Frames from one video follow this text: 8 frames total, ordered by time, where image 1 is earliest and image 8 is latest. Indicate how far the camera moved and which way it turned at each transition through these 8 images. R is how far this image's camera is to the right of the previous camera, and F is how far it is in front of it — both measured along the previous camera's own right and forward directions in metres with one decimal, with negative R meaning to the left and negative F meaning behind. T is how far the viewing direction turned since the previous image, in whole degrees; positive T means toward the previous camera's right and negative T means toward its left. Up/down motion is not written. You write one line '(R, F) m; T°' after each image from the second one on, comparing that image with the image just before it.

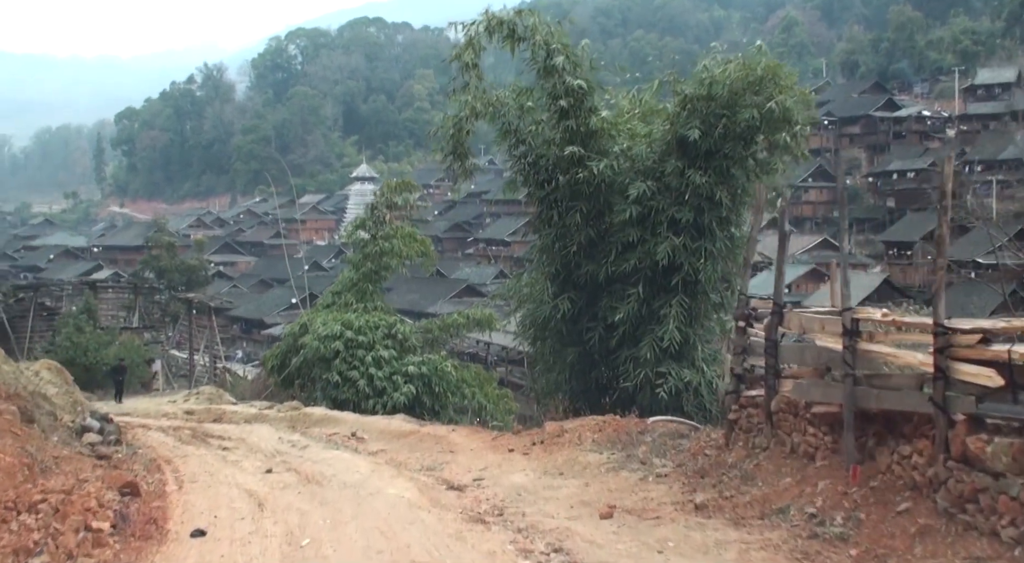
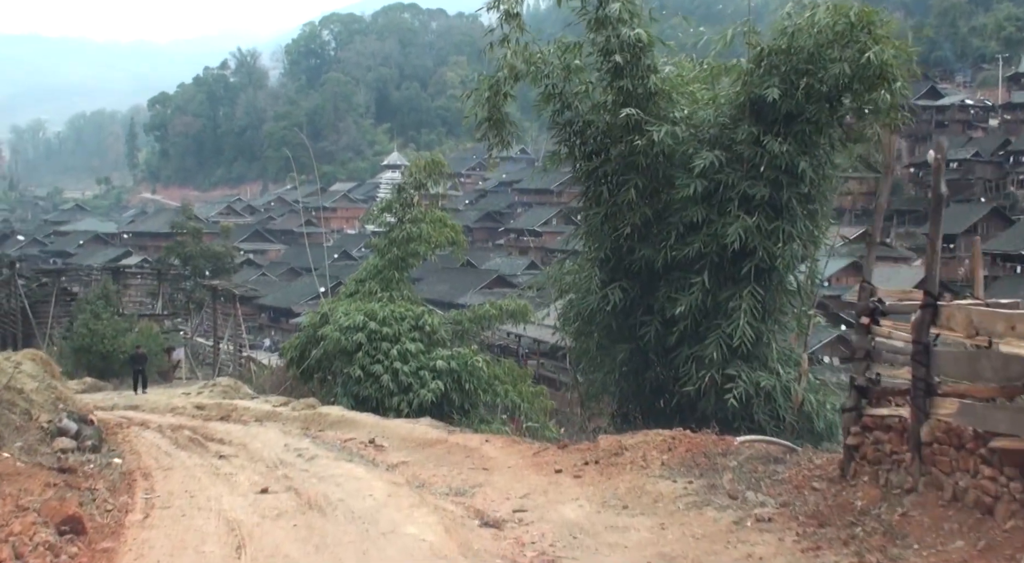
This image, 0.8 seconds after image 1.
(-0.1, +1.2) m; -2°
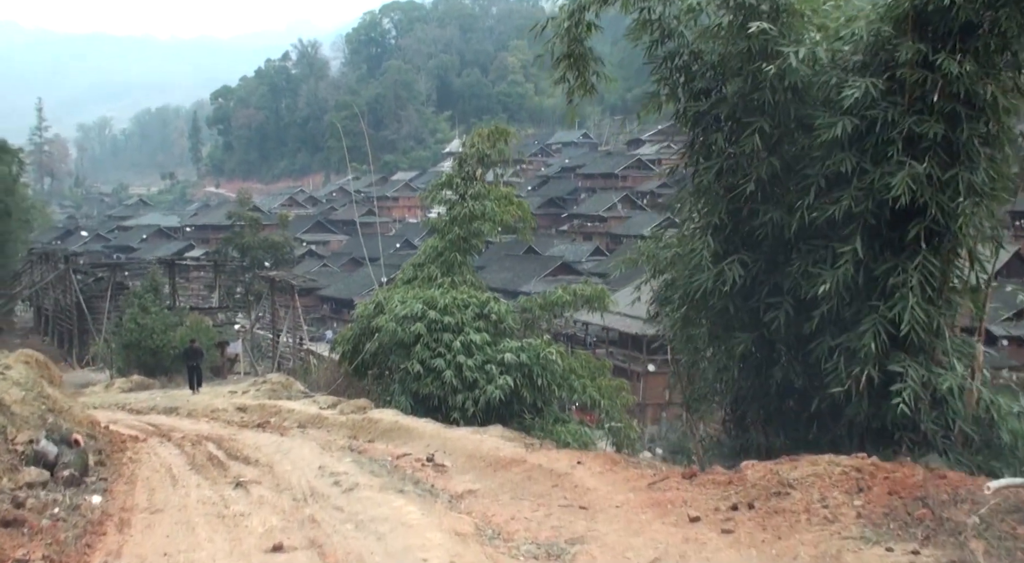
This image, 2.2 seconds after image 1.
(-0.2, +1.7) m; -3°
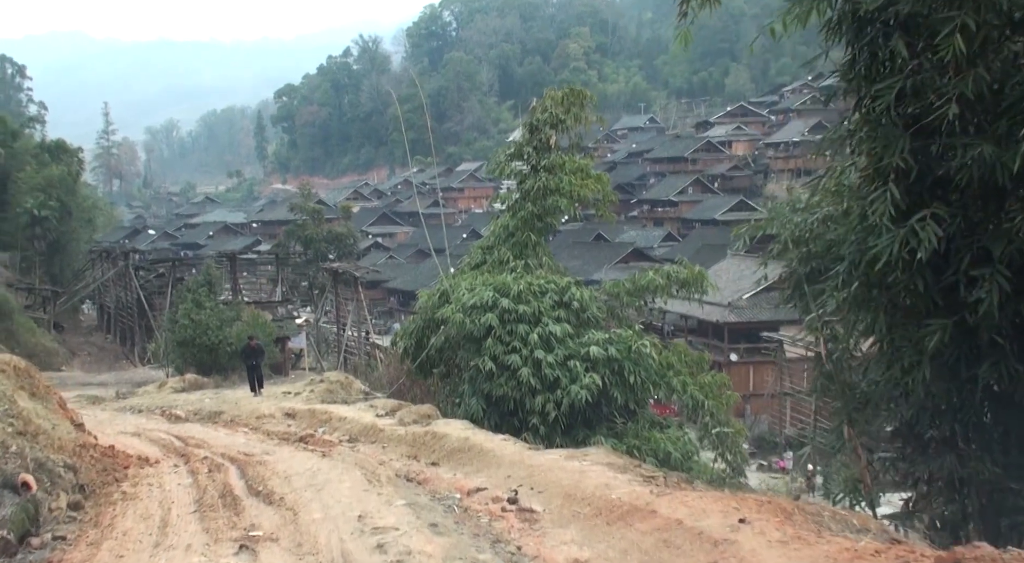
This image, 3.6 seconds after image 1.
(-0.2, +1.7) m; -3°
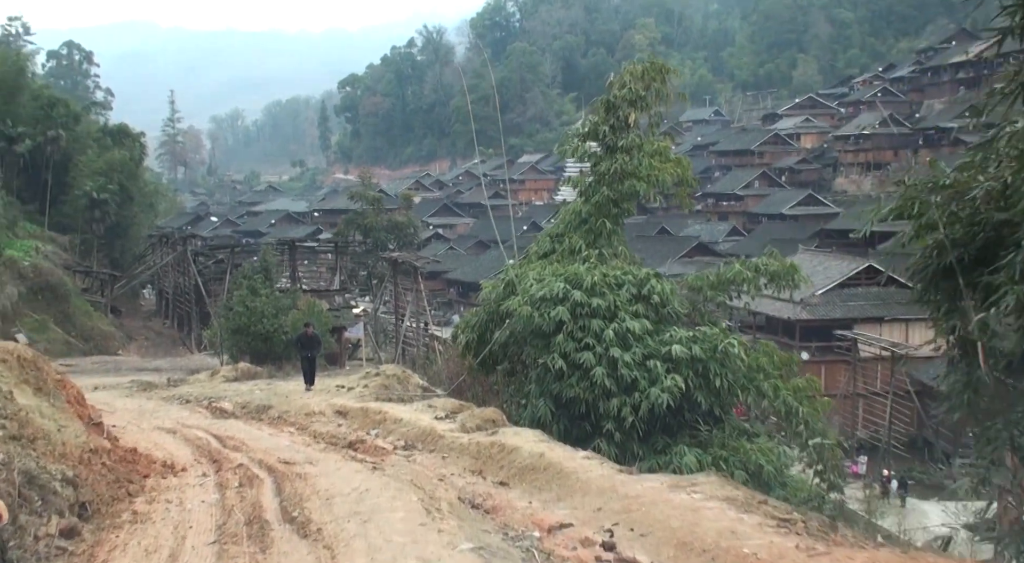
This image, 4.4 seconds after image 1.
(-0.1, +1.0) m; -3°
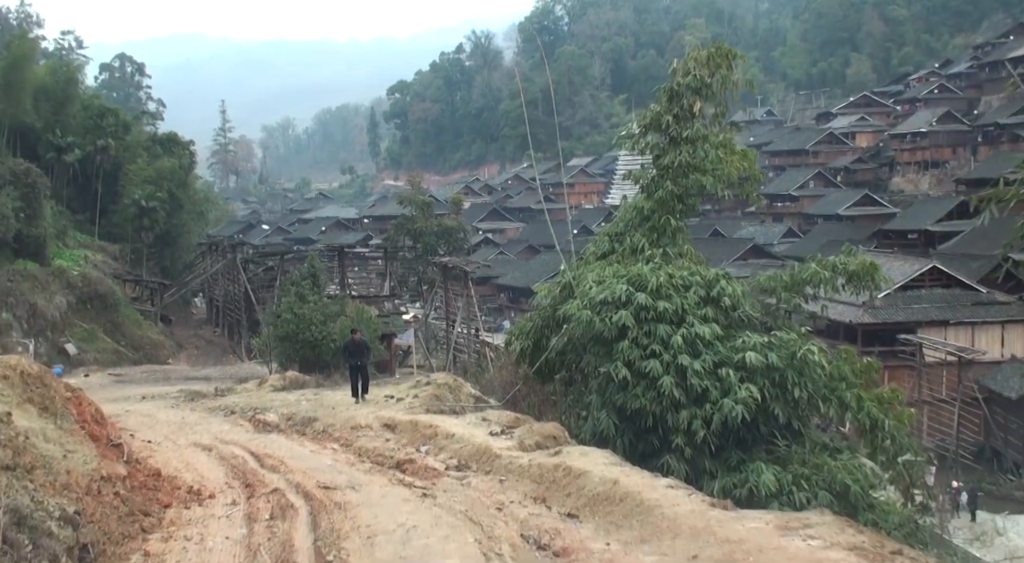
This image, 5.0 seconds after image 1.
(-0.1, +0.7) m; -3°
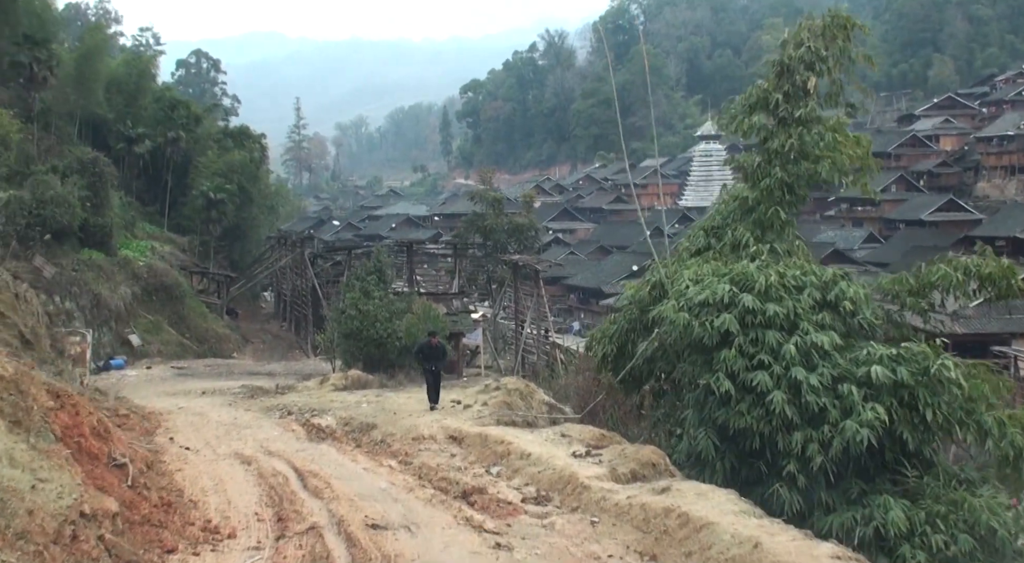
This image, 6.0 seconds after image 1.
(-0.1, +1.1) m; -3°
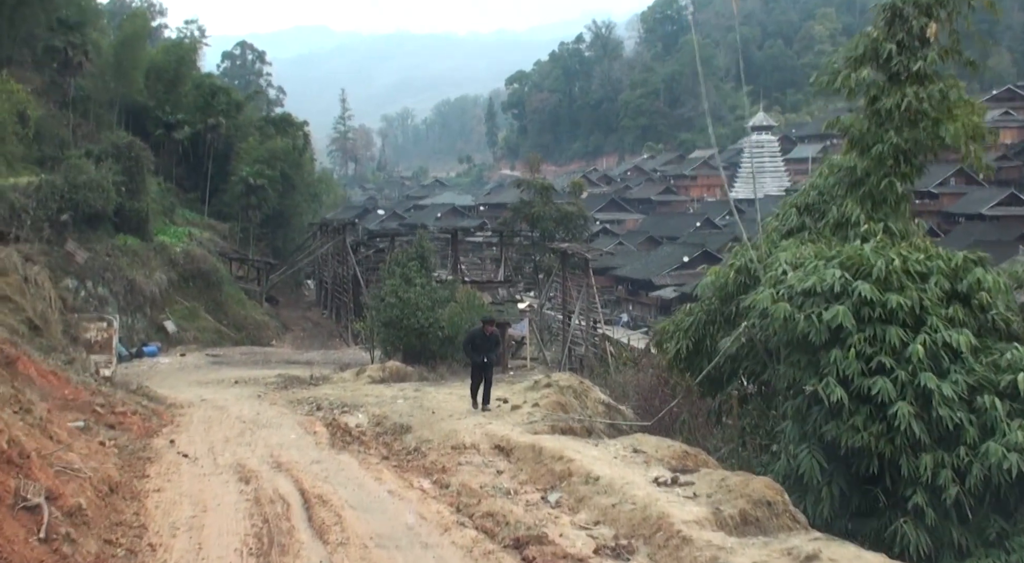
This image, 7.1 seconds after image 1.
(-0.1, +1.4) m; -2°
